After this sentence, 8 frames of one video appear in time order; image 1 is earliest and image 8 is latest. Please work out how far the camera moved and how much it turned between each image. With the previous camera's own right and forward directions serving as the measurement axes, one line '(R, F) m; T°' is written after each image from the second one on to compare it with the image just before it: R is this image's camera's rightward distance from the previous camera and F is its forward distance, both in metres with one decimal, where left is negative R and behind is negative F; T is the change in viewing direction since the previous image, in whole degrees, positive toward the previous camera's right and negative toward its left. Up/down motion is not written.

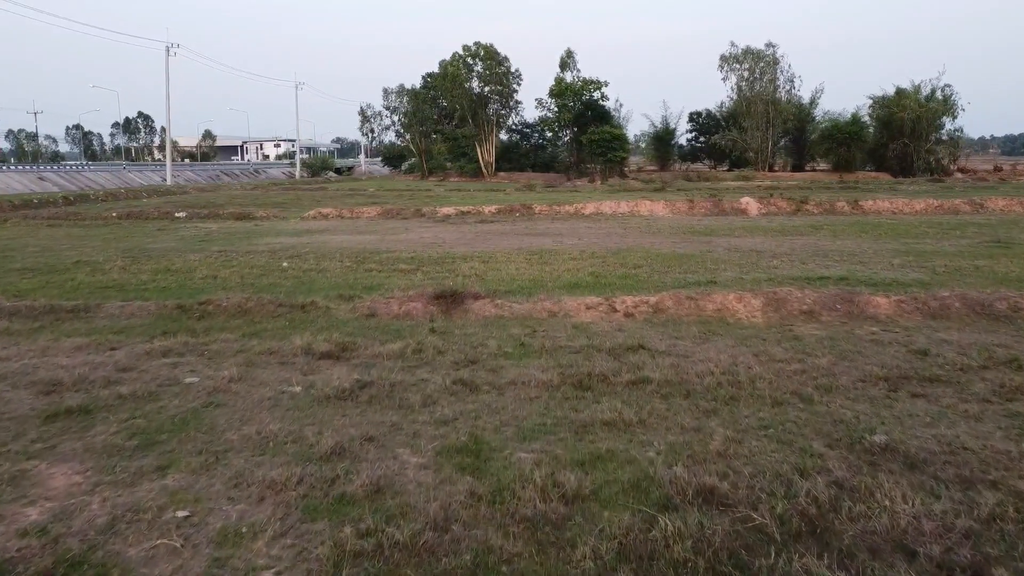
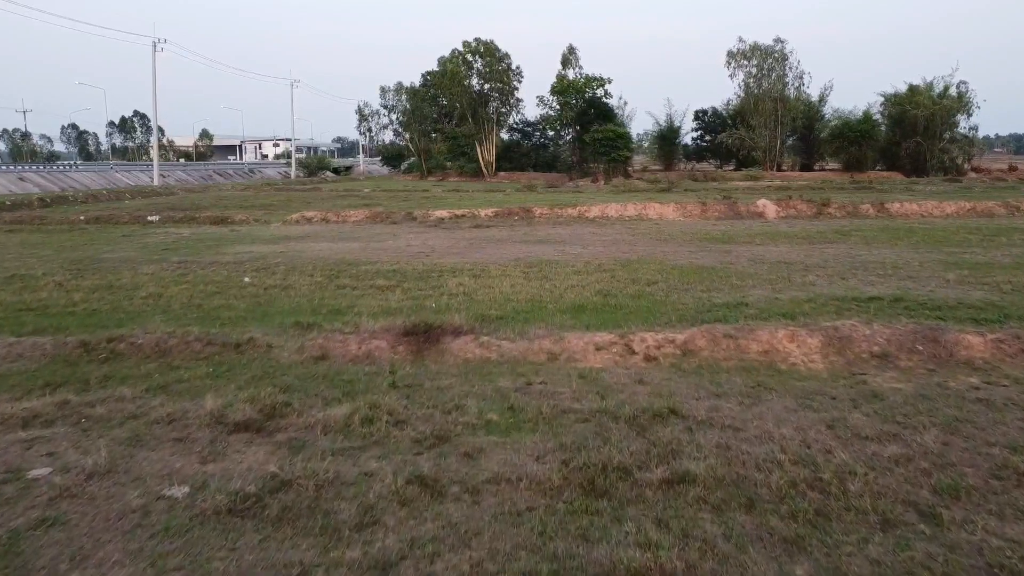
(+0.1, +2.0) m; 0°
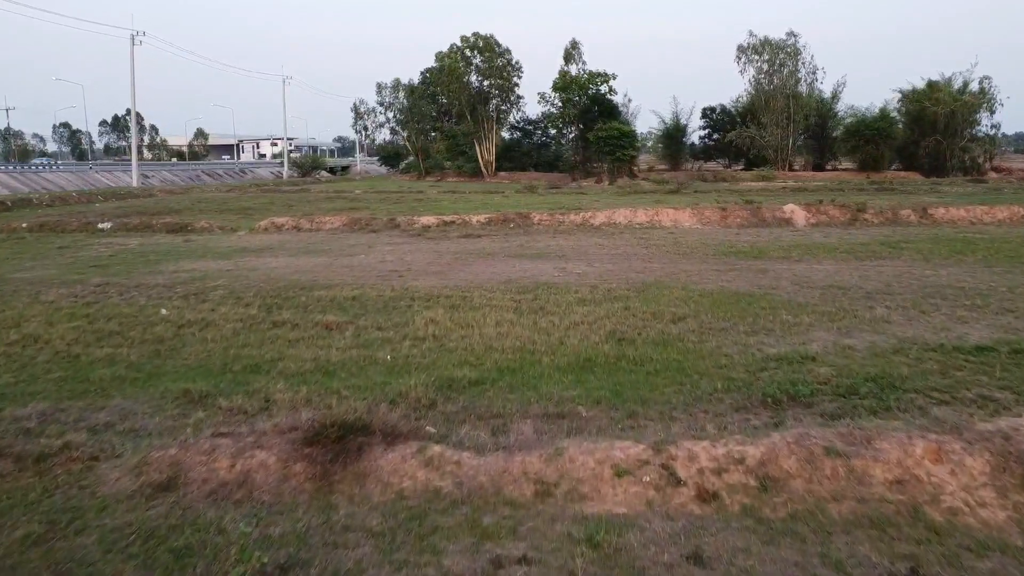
(+0.2, +2.8) m; 0°
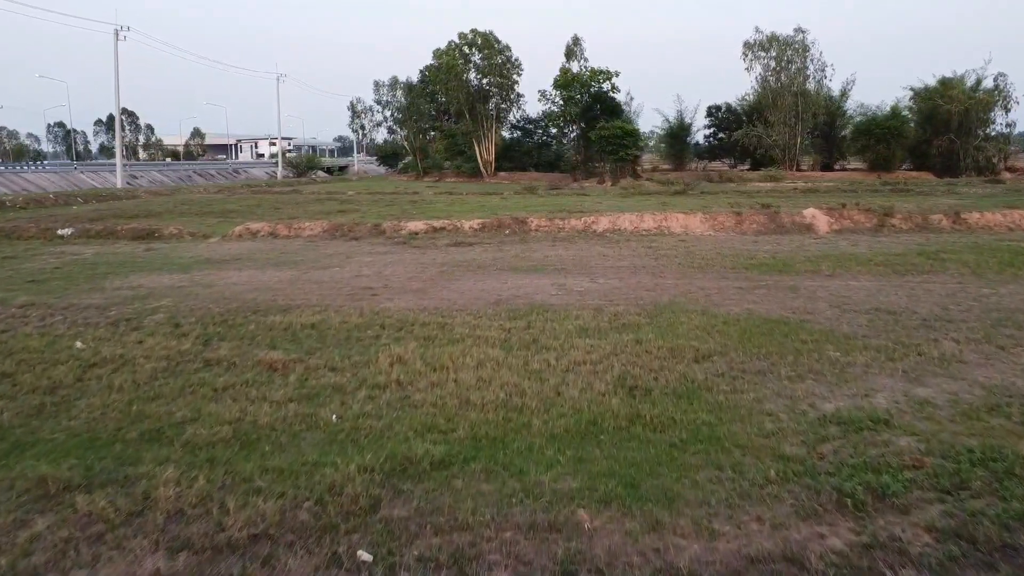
(+0.2, +1.8) m; 0°
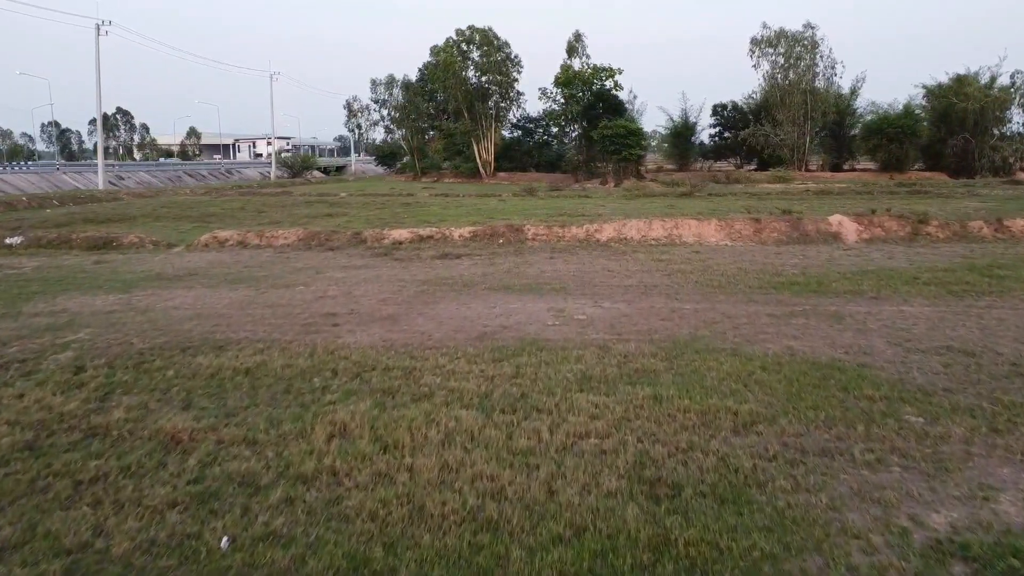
(+0.2, +1.9) m; 0°
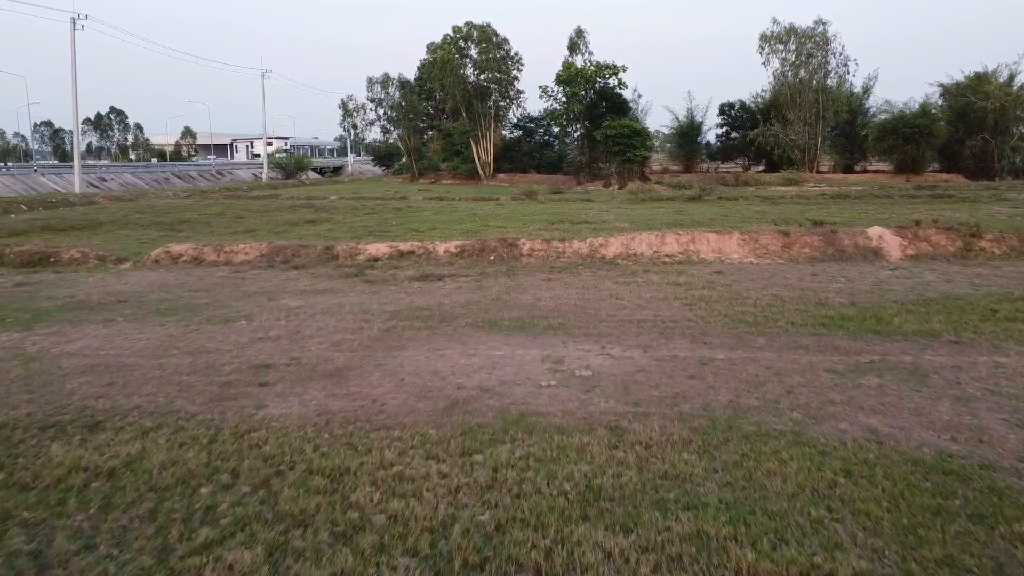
(+0.2, +2.3) m; 0°
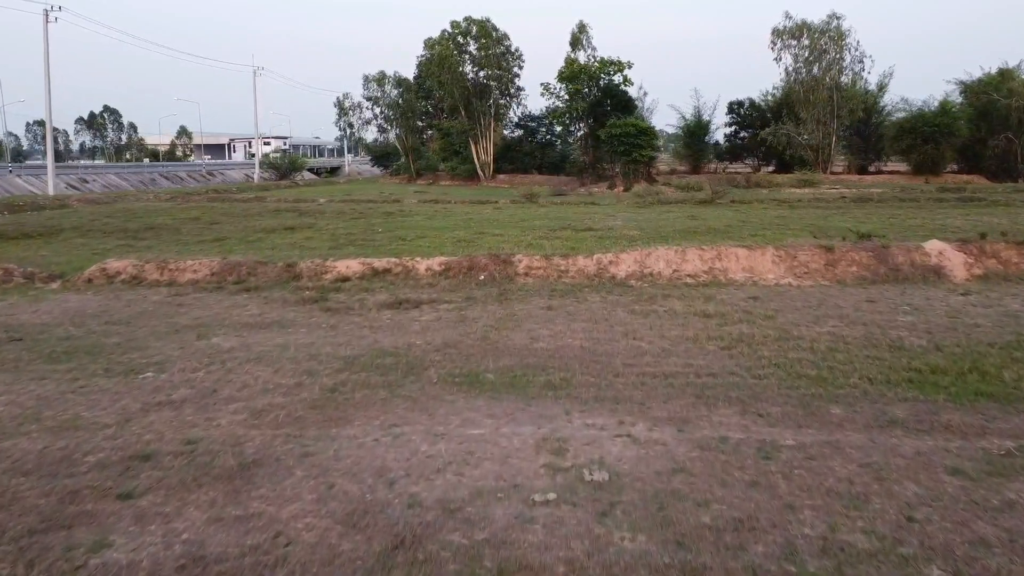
(+0.2, +2.4) m; 0°
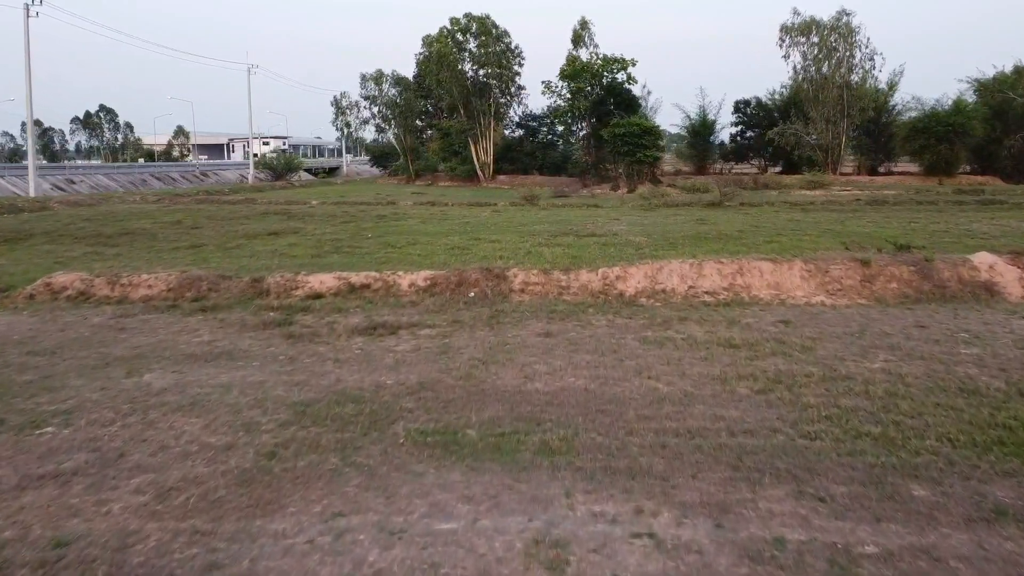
(+0.1, +1.6) m; 0°
